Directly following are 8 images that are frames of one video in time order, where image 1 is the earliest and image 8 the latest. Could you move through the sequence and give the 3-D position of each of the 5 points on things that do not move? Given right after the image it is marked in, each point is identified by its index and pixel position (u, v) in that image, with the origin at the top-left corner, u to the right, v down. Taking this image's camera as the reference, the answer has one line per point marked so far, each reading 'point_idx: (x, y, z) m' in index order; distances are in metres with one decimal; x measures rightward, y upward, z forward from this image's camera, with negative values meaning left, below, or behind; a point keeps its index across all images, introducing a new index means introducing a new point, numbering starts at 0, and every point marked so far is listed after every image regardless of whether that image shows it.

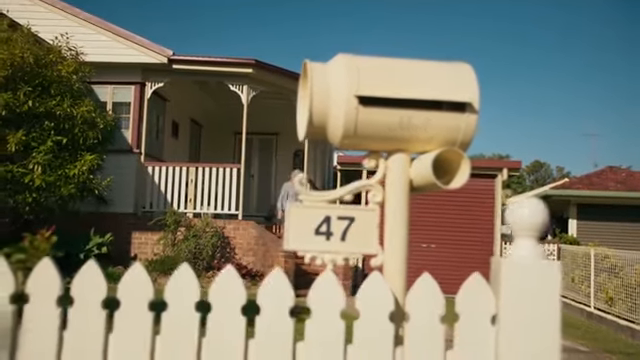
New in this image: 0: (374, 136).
0: (+0.2, +0.2, +2.0) m
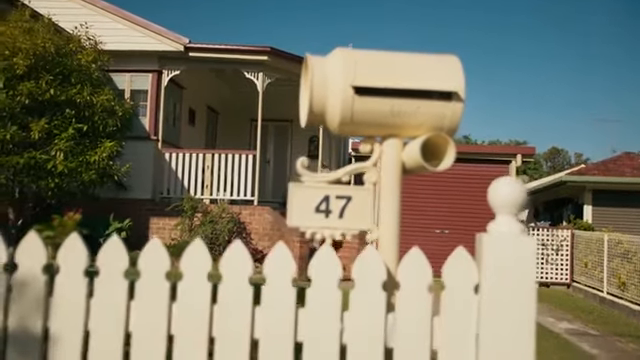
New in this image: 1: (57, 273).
0: (+0.2, +0.2, +2.2) m
1: (-1.1, -0.4, +2.3) m
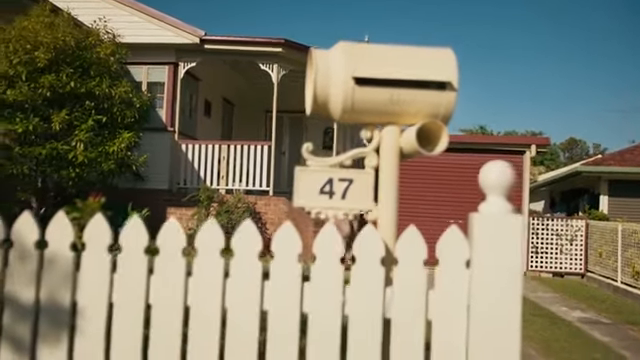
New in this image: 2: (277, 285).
0: (+0.2, +0.3, +2.4) m
1: (-1.0, -0.3, +2.5) m
2: (-0.2, -0.4, +2.4) m
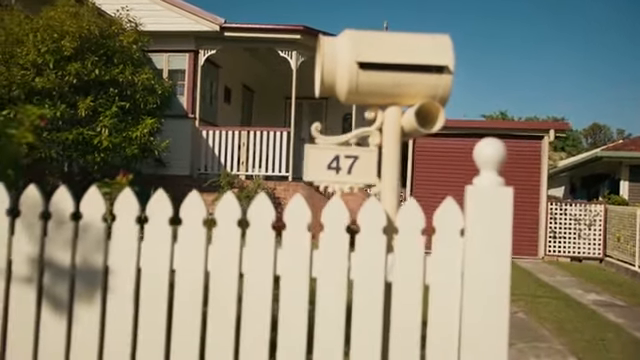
0: (+0.2, +0.4, +2.6) m
1: (-1.0, -0.2, +2.8) m
2: (-0.1, -0.3, +2.7) m
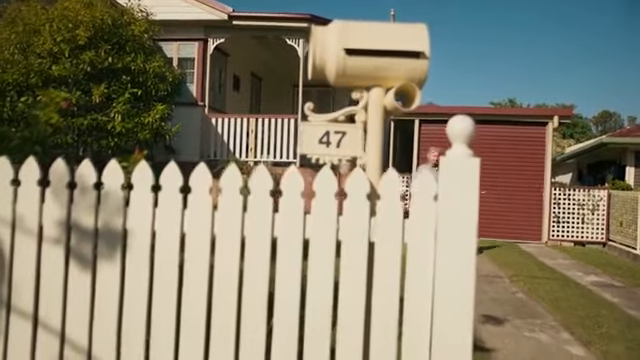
0: (+0.2, +0.5, +3.0) m
1: (-1.0, -0.1, +3.1) m
2: (-0.2, -0.2, +3.0) m
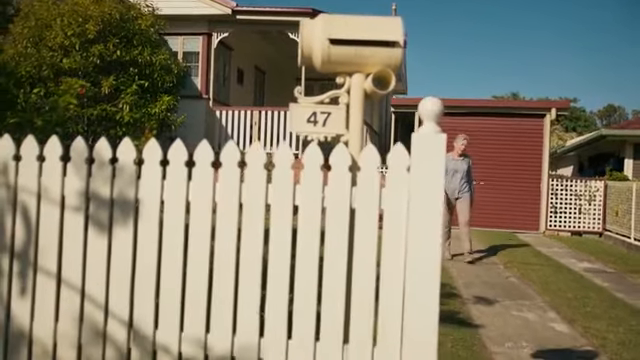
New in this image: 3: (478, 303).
0: (+0.1, +0.7, +3.4) m
1: (-1.1, +0.1, +3.6) m
2: (-0.3, 0.0, +3.4) m
3: (+2.5, -1.9, +8.8) m
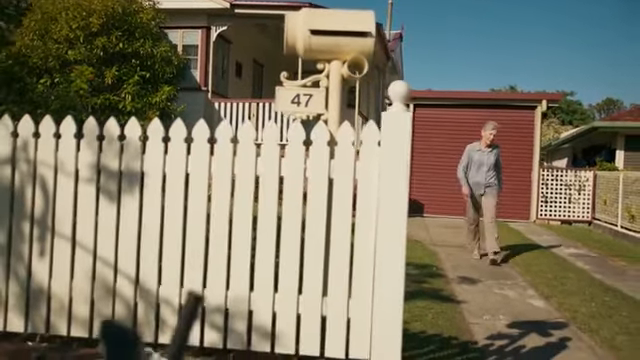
0: (0.0, +0.9, +3.9) m
1: (-1.2, +0.3, +4.0) m
2: (-0.4, +0.1, +3.9) m
3: (+2.3, -1.7, +9.3) m
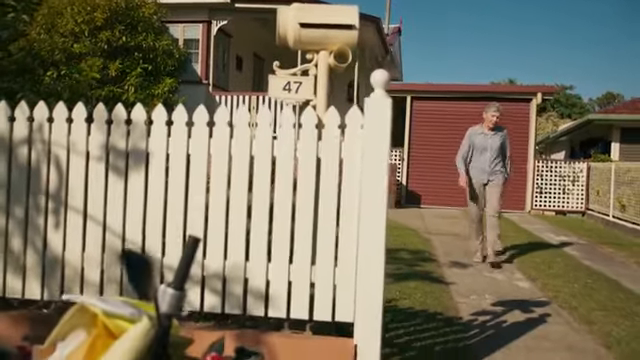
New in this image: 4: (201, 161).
0: (-0.1, +1.0, +4.2) m
1: (-1.3, +0.4, +4.4) m
2: (-0.5, +0.3, +4.3) m
3: (+2.3, -1.5, +9.7) m
4: (-0.9, +0.1, +4.4) m
